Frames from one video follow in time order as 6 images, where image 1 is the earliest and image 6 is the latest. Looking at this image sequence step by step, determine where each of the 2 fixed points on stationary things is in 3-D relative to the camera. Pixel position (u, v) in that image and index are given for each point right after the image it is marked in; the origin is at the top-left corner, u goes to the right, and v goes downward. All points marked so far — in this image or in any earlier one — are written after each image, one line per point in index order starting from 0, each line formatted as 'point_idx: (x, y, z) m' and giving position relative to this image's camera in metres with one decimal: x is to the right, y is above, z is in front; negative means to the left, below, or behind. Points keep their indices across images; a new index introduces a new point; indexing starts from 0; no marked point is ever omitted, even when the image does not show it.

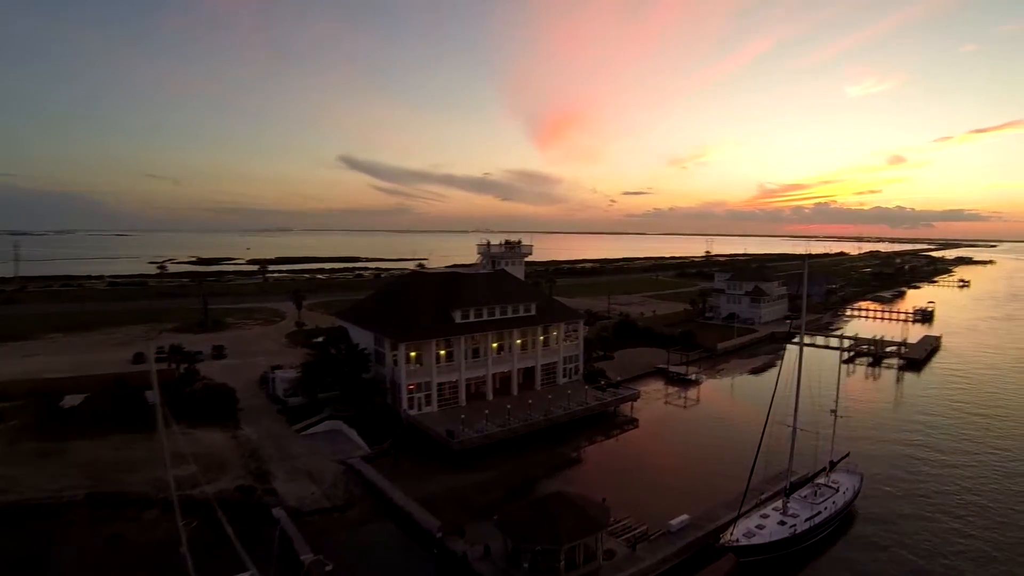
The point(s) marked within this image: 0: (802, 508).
0: (+8.1, -6.2, +15.9) m
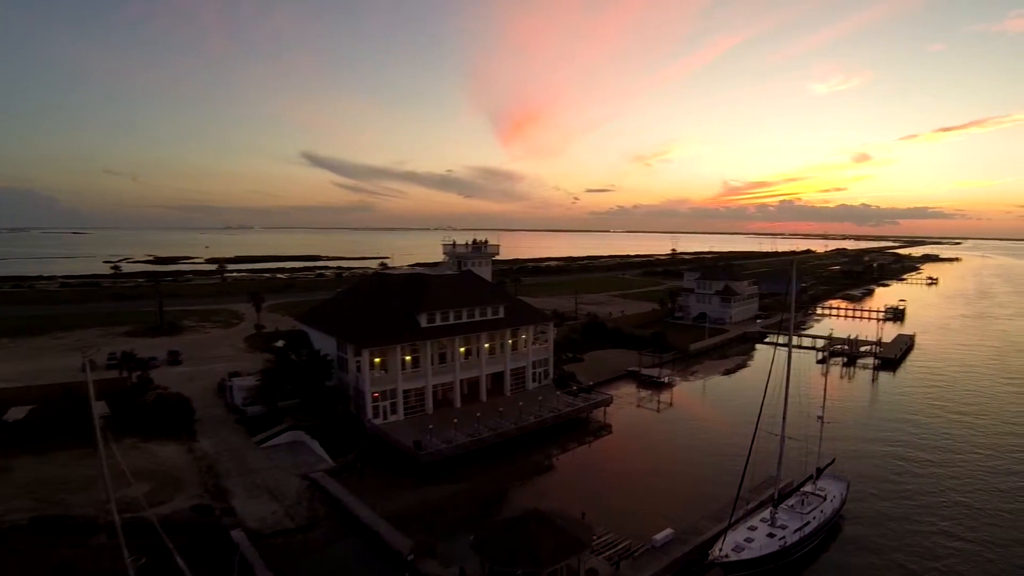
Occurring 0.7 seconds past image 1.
0: (+7.5, -6.3, +15.4) m
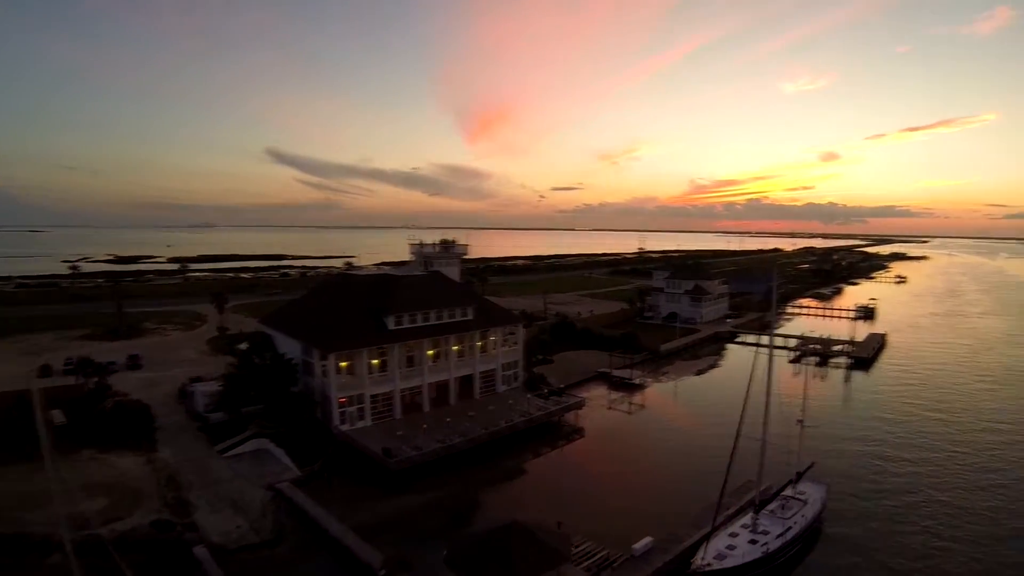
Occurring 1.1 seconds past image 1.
0: (+6.9, -6.3, +15.1) m
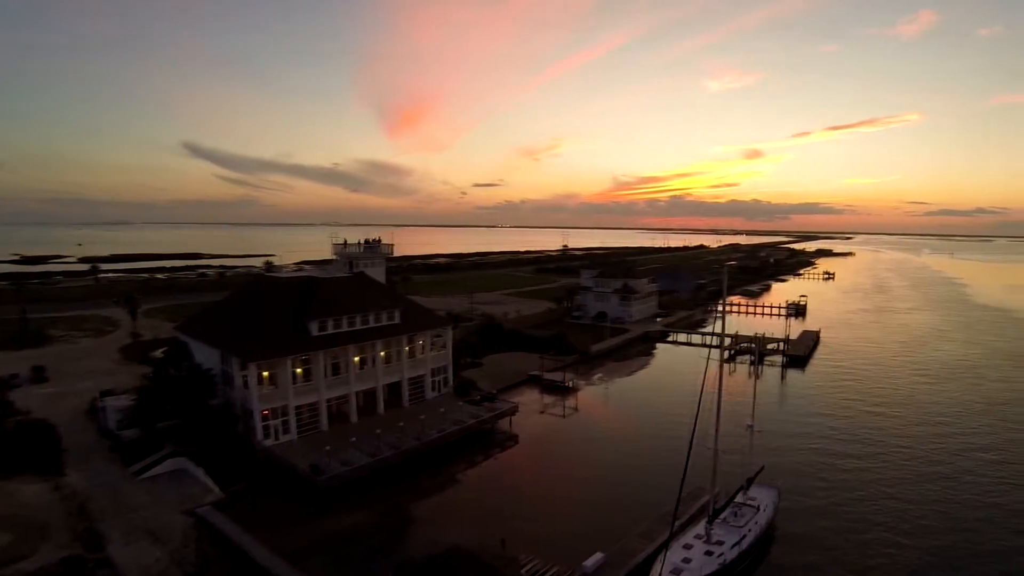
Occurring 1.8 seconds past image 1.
0: (+5.5, -6.4, +14.7) m
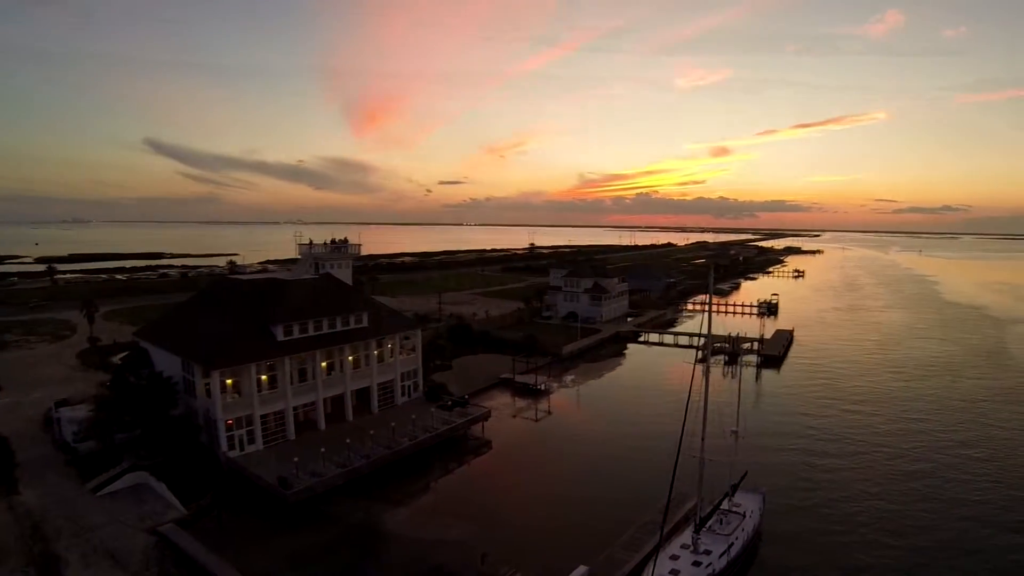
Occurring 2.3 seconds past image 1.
0: (+5.0, -6.4, +14.4) m
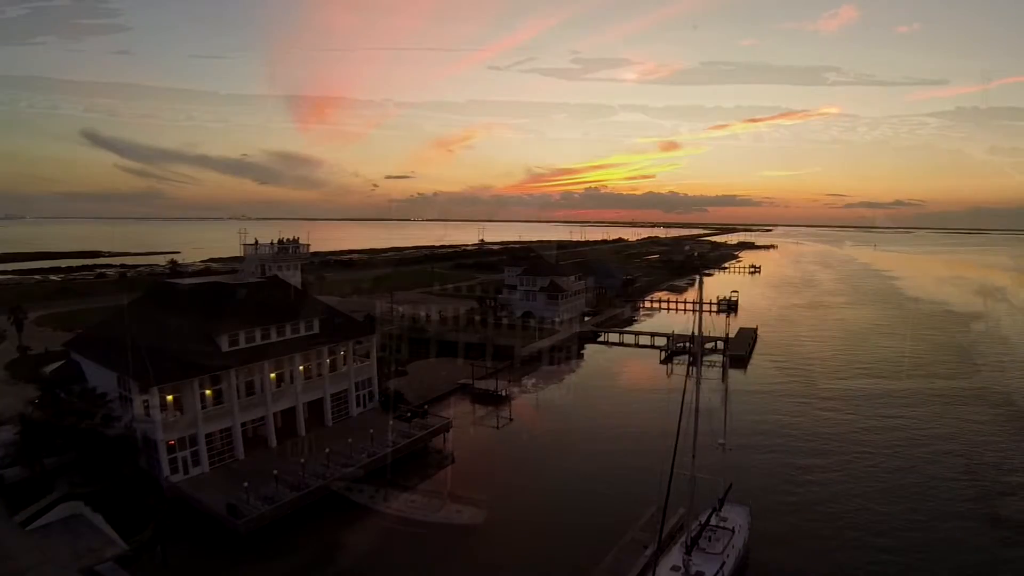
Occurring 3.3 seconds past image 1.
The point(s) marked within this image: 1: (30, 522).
0: (+4.4, -6.5, +13.9) m
1: (-18.1, -8.7, +20.9) m
